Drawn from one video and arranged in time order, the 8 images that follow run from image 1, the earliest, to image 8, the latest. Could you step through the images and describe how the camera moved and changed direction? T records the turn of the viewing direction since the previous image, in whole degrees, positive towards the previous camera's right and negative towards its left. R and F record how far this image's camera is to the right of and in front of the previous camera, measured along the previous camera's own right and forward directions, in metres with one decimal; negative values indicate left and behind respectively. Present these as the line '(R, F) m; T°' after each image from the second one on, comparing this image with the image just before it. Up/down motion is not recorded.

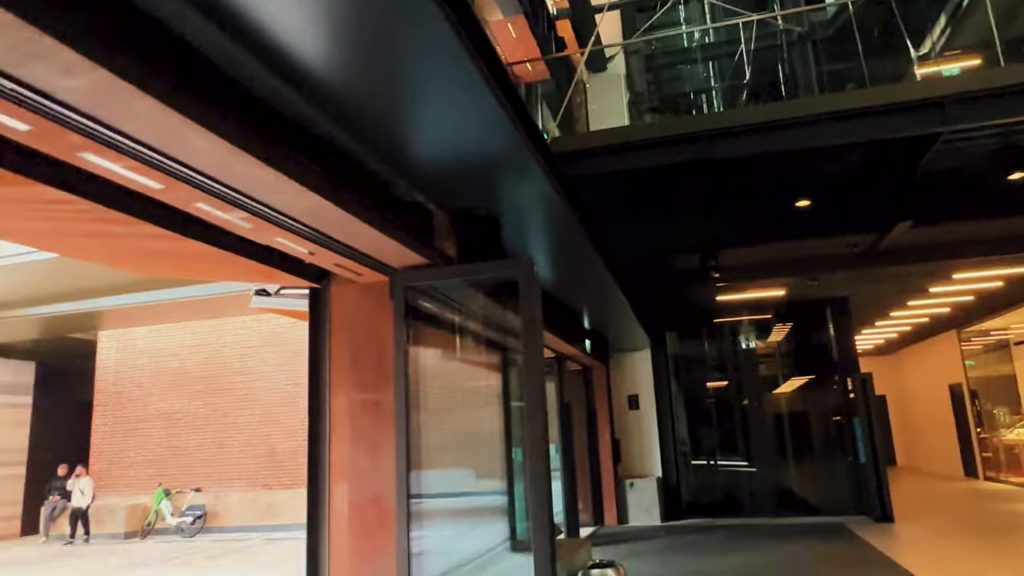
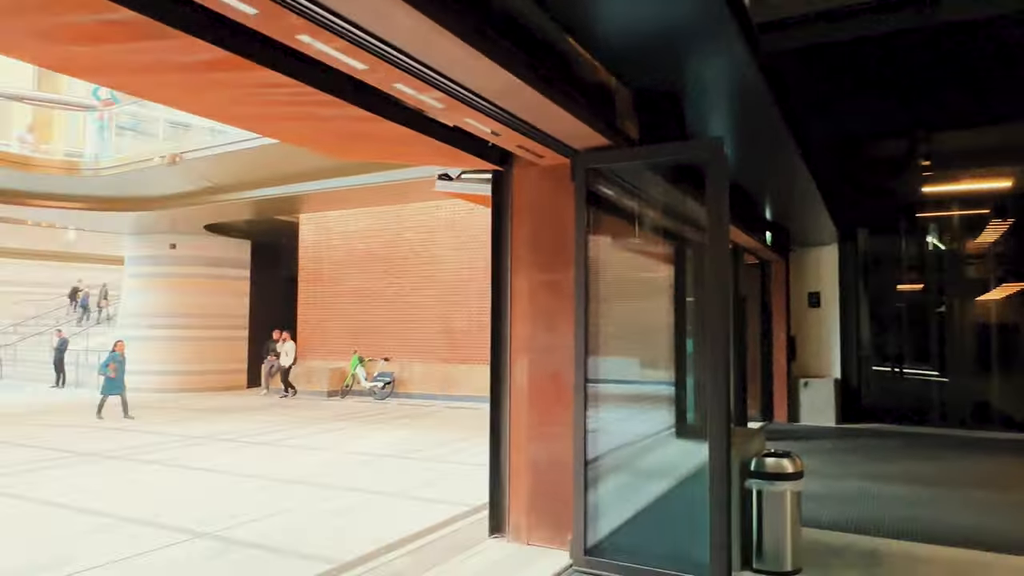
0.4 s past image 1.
(-0.1, 0.0) m; -14°
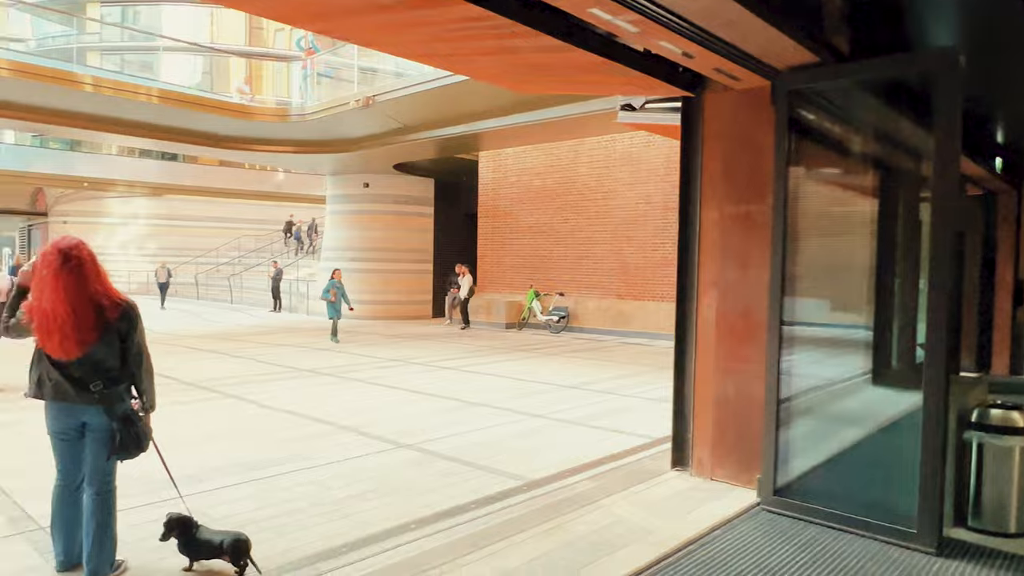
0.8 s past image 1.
(-0.1, 0.0) m; -14°
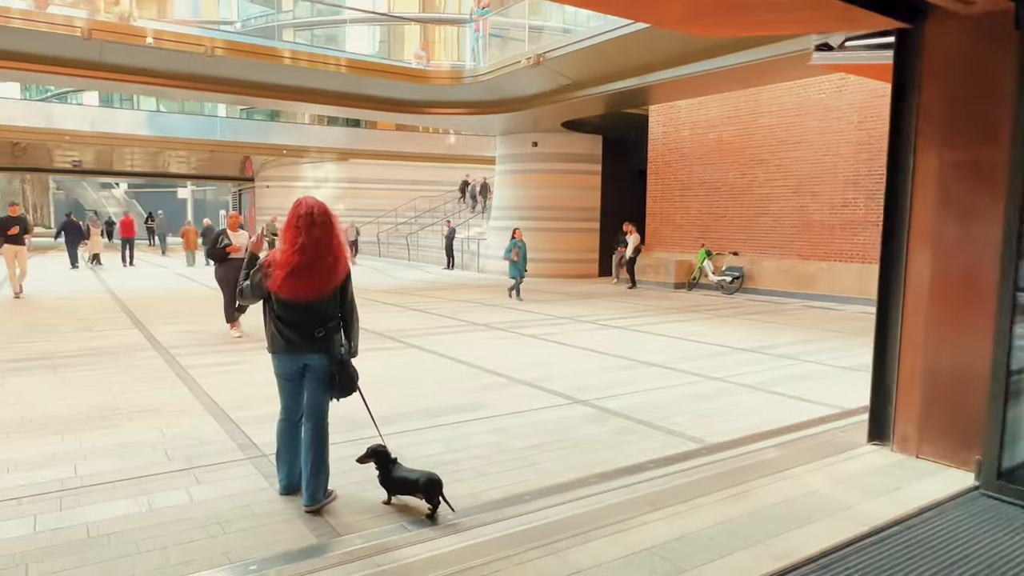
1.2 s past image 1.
(-0.1, 0.0) m; -13°
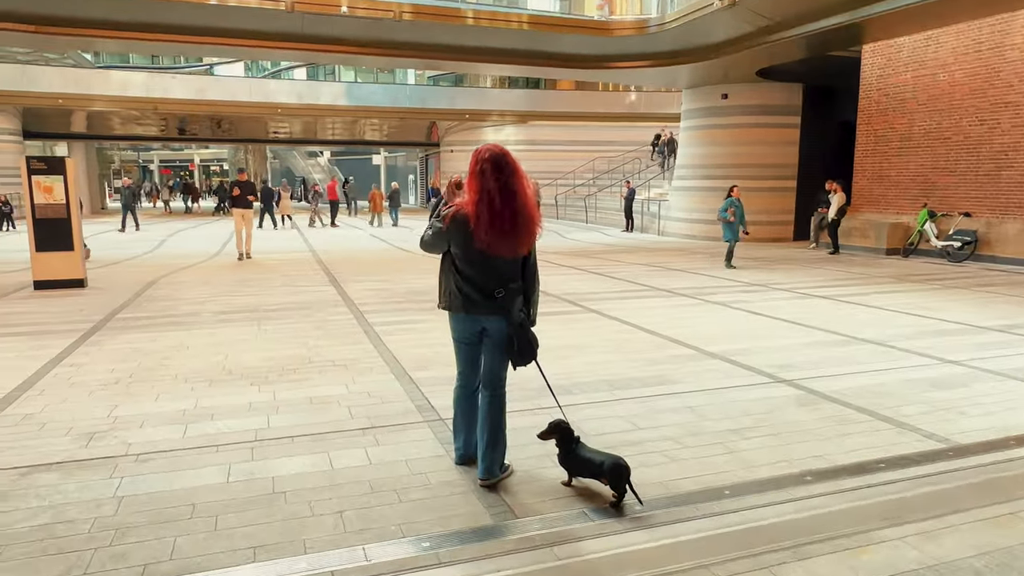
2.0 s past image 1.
(-0.1, +0.4) m; -14°
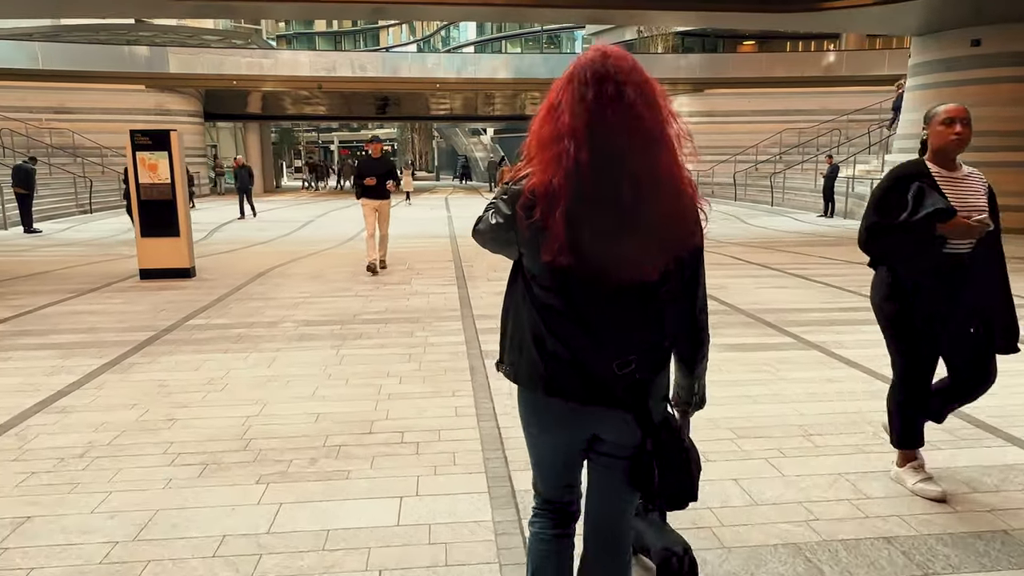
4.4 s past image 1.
(-0.1, +2.4) m; -13°
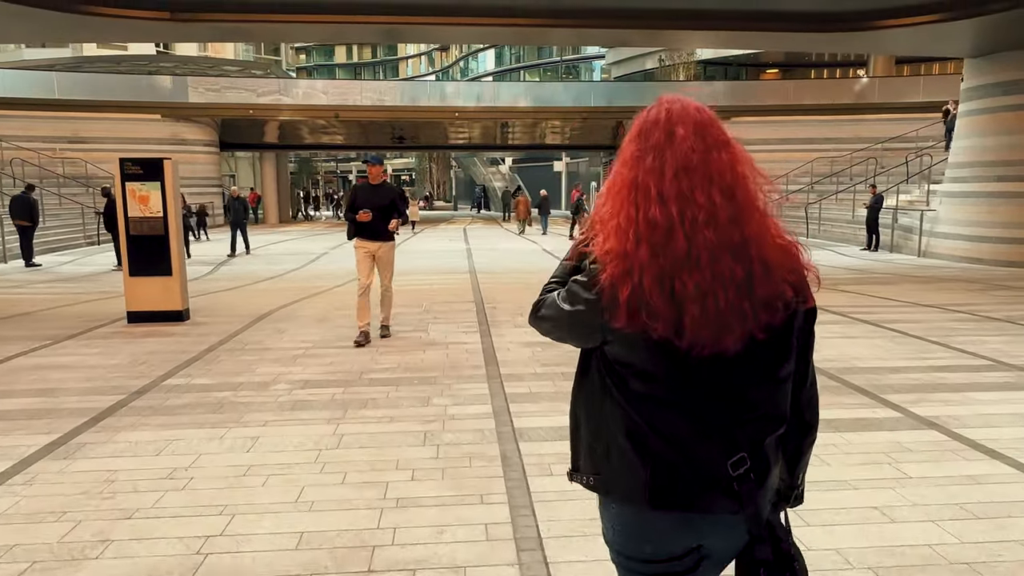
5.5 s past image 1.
(-0.2, +1.1) m; -1°
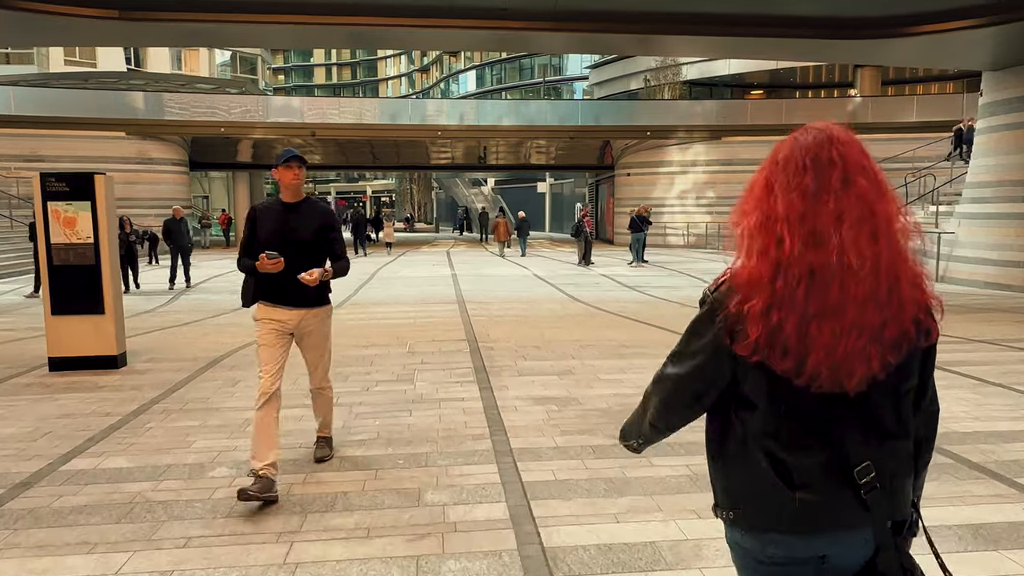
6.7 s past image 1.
(-0.2, +1.3) m; +2°
